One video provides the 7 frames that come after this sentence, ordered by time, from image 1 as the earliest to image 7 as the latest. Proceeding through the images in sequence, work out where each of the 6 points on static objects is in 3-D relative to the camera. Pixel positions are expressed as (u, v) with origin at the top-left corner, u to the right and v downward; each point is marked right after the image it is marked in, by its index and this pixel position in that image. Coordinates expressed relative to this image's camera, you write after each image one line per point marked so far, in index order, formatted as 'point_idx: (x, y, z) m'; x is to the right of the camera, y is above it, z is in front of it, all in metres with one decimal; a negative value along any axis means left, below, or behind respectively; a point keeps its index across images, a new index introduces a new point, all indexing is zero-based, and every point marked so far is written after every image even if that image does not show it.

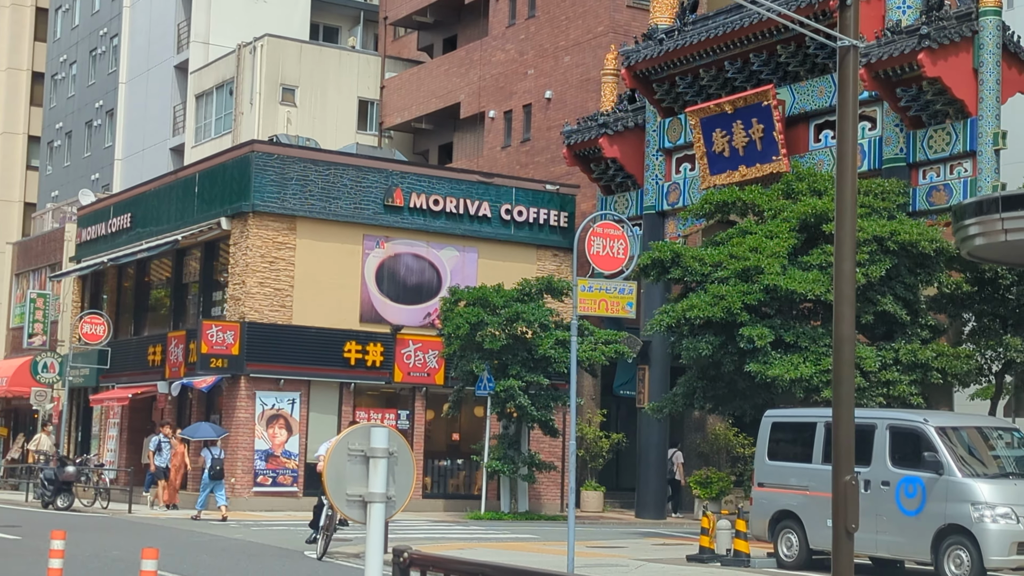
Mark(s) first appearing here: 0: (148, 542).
0: (-5.0, -3.5, +19.5) m
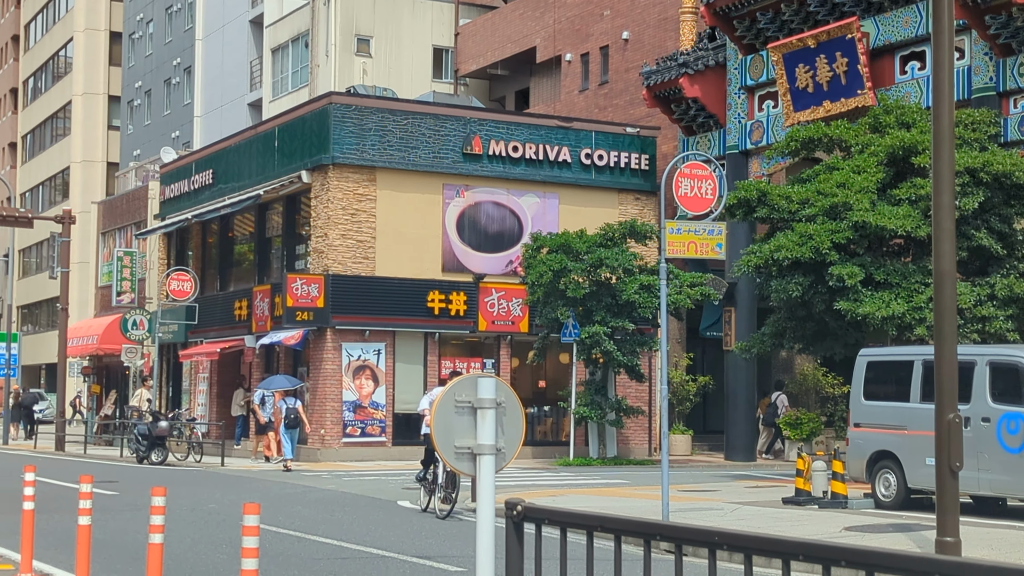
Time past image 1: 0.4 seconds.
0: (-3.7, -2.9, +19.7) m
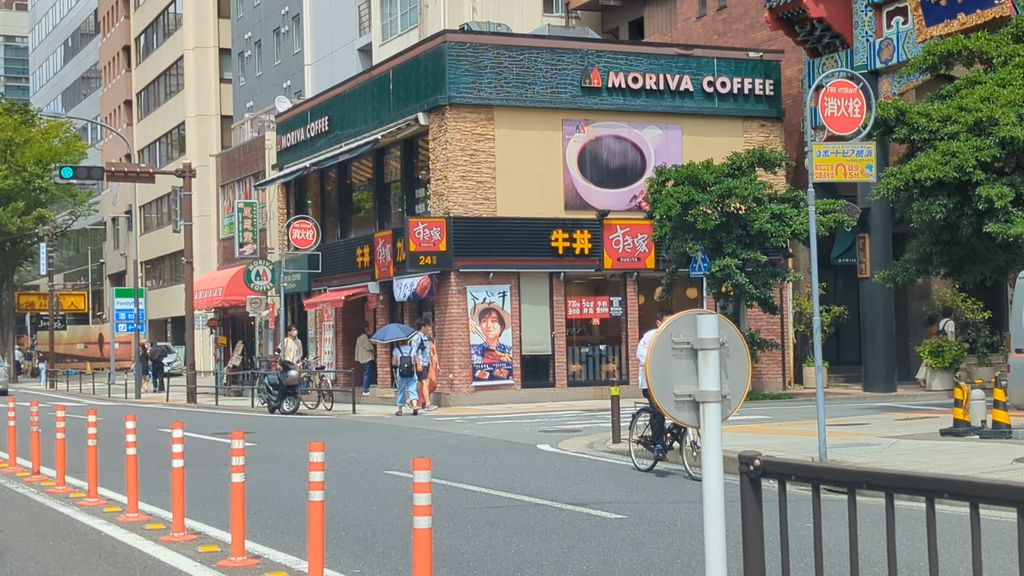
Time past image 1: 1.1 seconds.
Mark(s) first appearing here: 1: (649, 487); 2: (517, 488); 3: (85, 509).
0: (-1.8, -2.1, +19.4) m
1: (+1.3, -2.0, +14.0) m
2: (+0.1, -1.9, +13.8) m
3: (-3.9, -2.1, +13.1) m
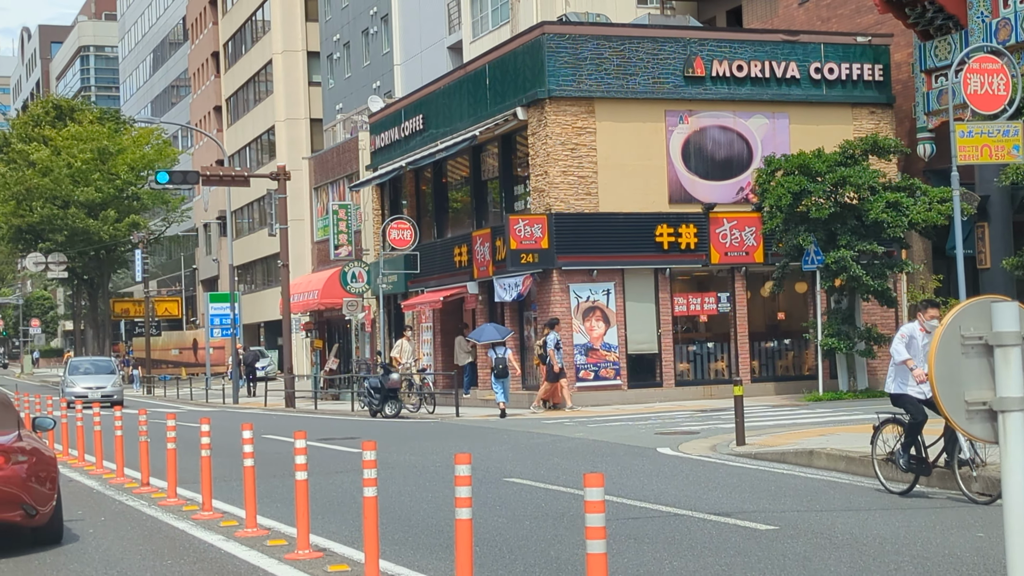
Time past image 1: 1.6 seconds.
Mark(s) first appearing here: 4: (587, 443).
0: (-0.2, -2.1, +18.7) m
1: (+2.6, -1.9, +13.2) m
2: (+1.3, -1.9, +12.9) m
3: (-2.7, -2.1, +12.5) m
4: (+1.0, -2.1, +19.2) m
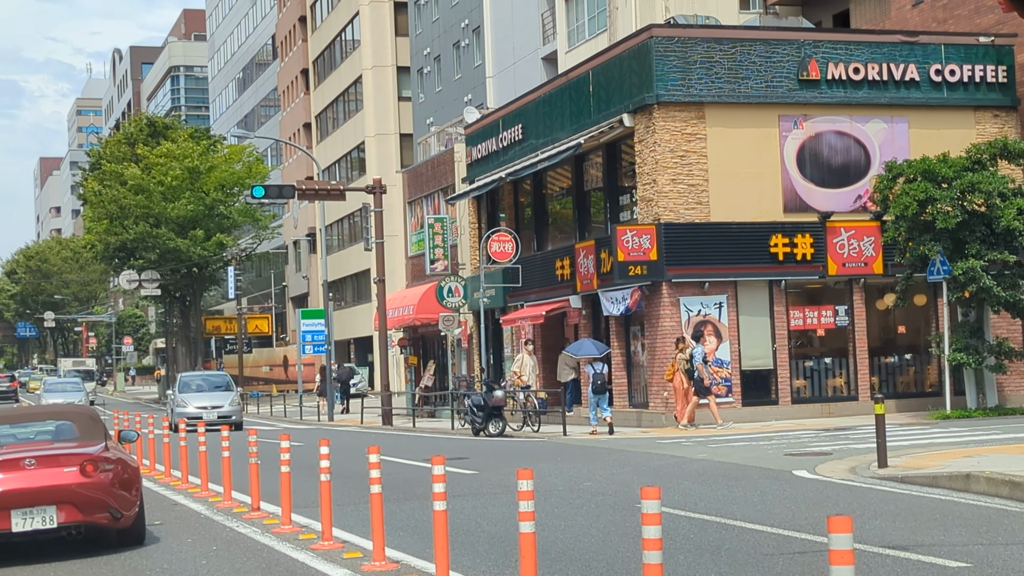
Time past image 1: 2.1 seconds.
0: (+1.3, -2.3, +17.6) m
1: (+3.8, -2.0, +11.9) m
2: (+2.4, -2.0, +11.8) m
3: (-1.6, -2.2, +11.6) m
4: (+2.6, -2.2, +18.0) m
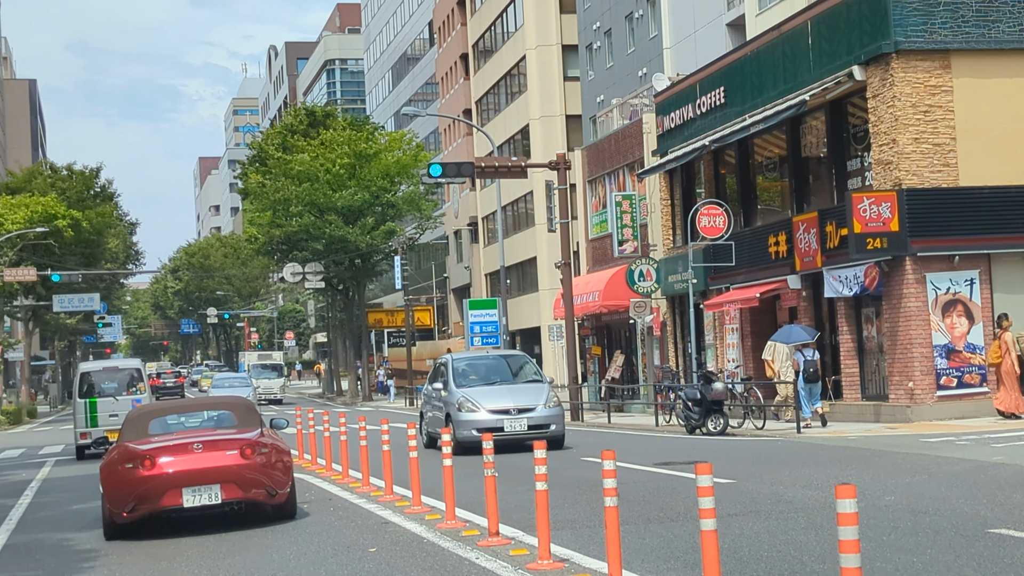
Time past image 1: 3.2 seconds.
0: (+4.0, -1.9, +14.4) m
1: (+5.9, -1.6, +8.4) m
2: (+4.5, -1.7, +8.4) m
3: (+0.5, -1.9, +8.7) m
4: (+5.3, -1.9, +14.7) m
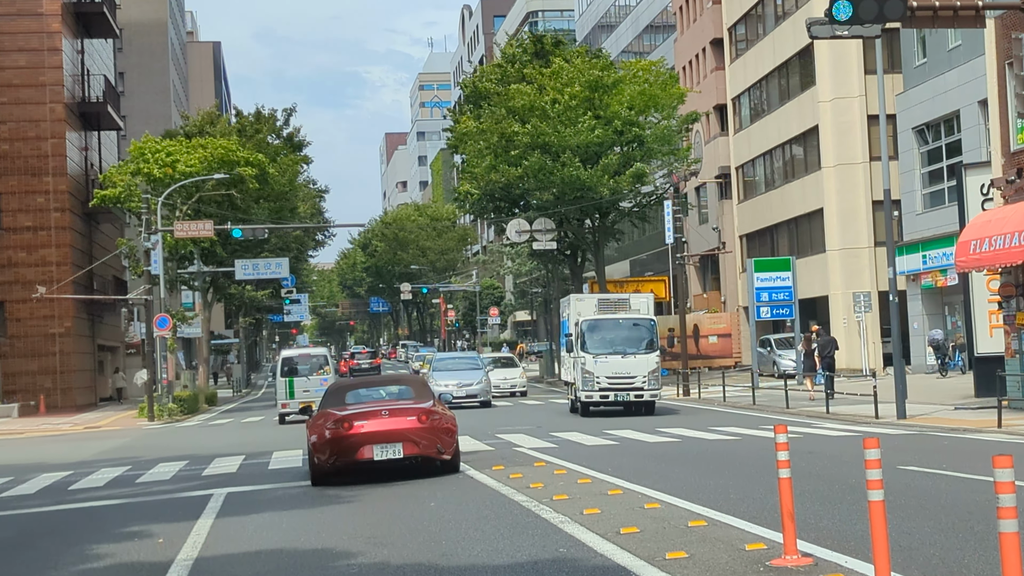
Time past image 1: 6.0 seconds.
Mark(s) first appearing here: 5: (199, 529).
0: (+8.0, -1.1, +1.0) m
1: (+9.1, -0.9, -5.1) m
2: (+7.7, -0.9, -5.0) m
3: (+3.8, -1.1, -4.2) m
4: (+9.3, -1.0, +1.1) m
5: (-3.1, -2.4, +14.1) m
